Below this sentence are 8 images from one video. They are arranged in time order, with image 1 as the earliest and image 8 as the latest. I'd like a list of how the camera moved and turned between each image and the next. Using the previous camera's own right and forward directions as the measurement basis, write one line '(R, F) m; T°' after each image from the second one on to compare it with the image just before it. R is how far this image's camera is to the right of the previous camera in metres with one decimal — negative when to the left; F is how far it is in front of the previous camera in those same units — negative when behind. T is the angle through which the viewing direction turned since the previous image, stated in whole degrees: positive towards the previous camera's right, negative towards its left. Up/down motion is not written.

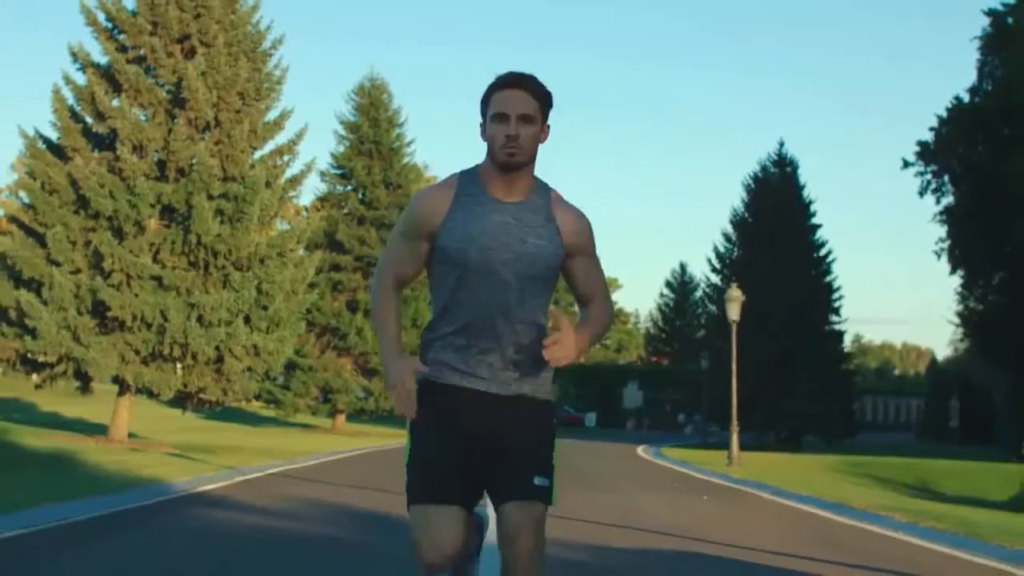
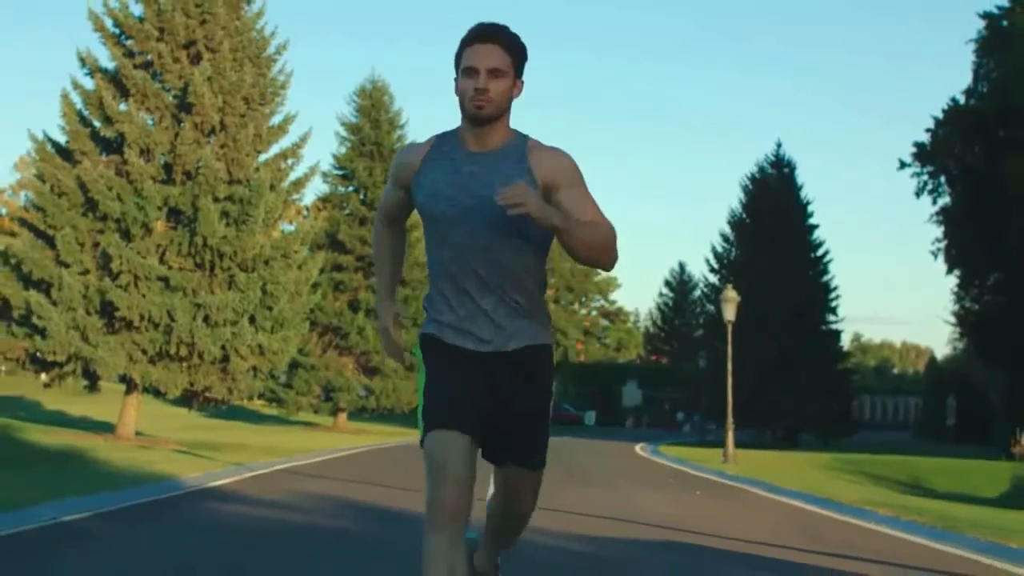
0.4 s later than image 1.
(0.0, -0.5) m; 0°
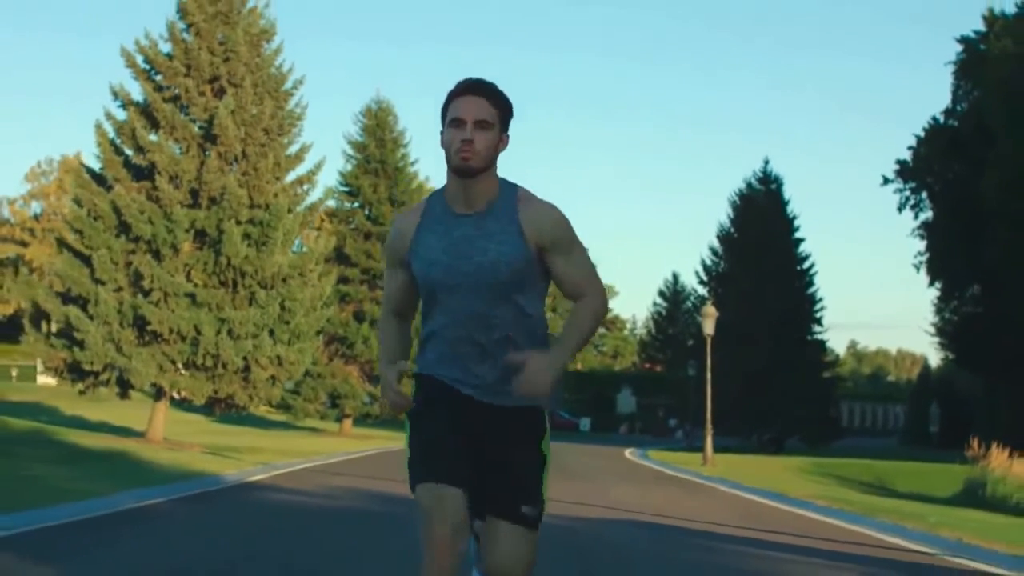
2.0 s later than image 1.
(0.0, -2.2) m; 0°
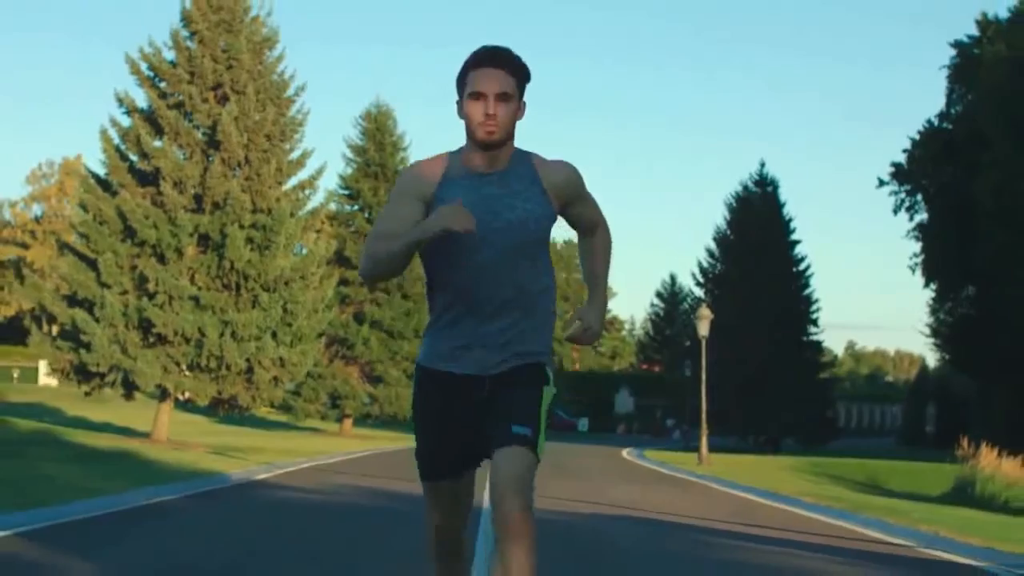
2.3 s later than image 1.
(0.0, -0.5) m; 0°
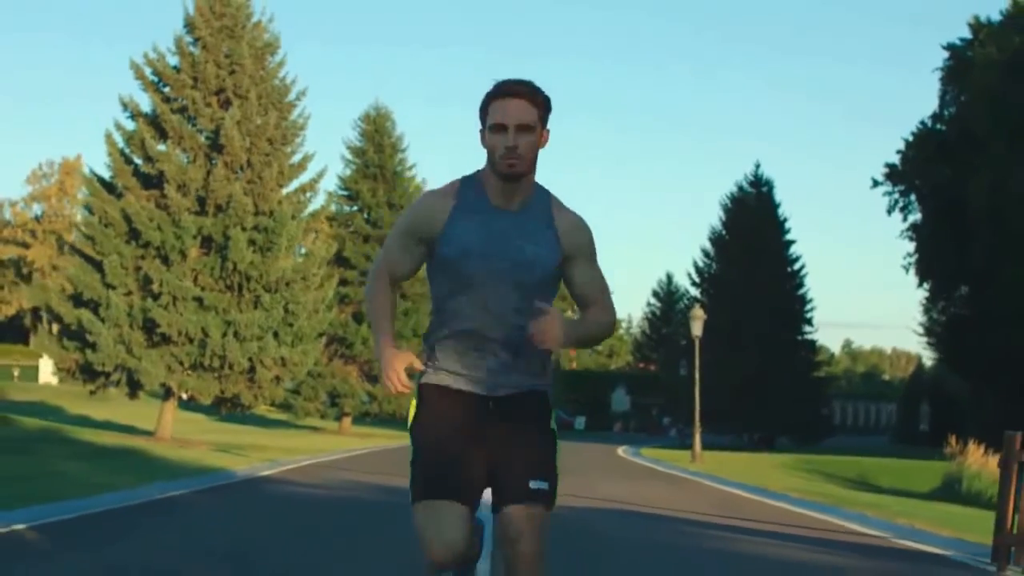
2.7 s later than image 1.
(0.0, -0.6) m; 0°
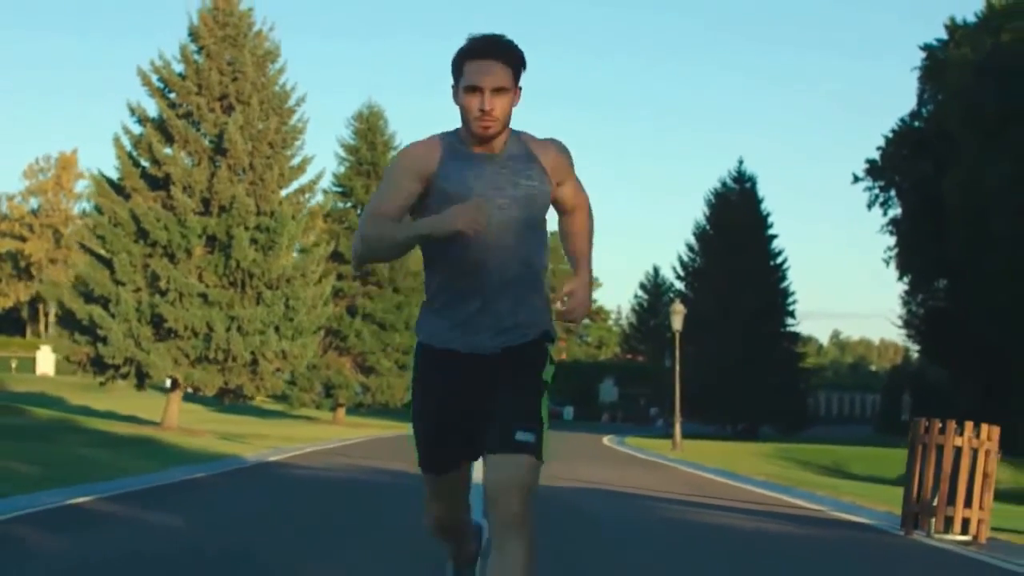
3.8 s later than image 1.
(0.0, -1.5) m; 0°
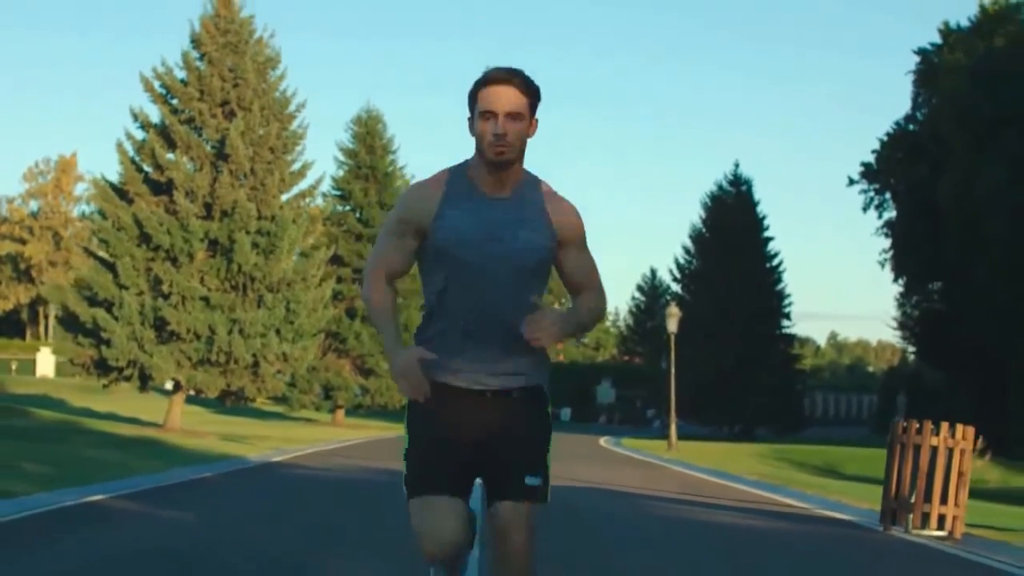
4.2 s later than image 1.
(0.0, -0.4) m; 0°
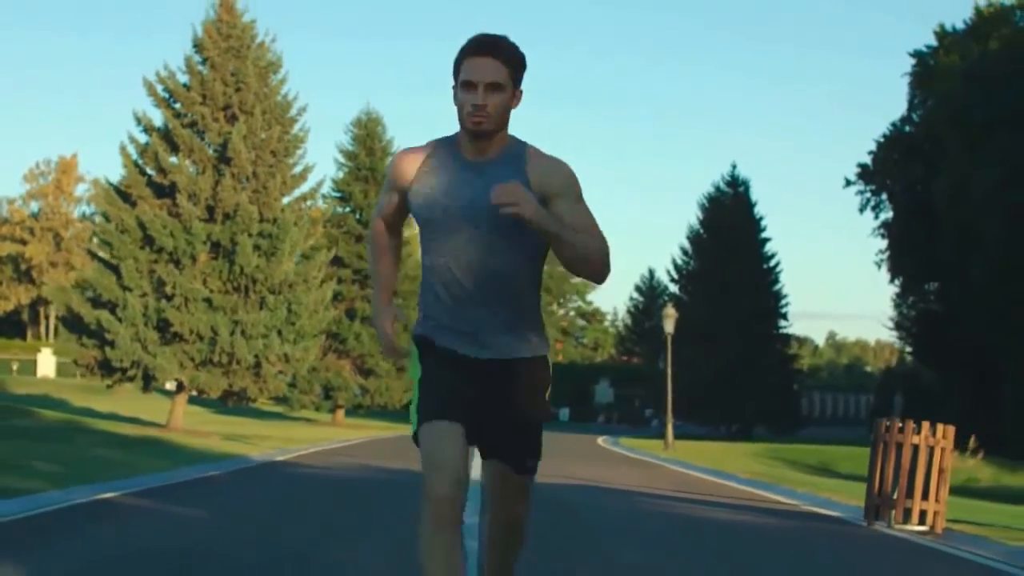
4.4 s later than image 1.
(0.0, -0.4) m; 0°
